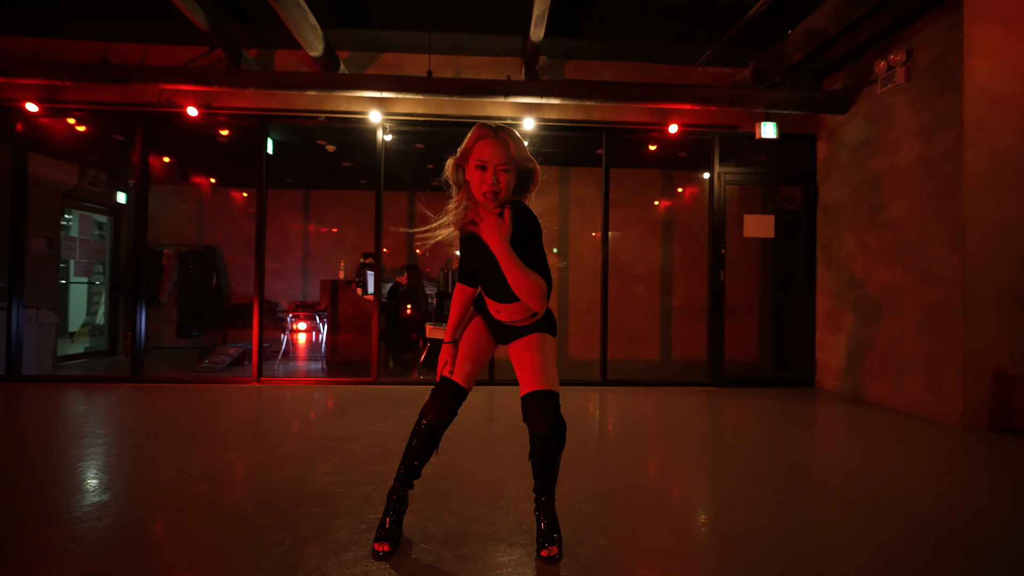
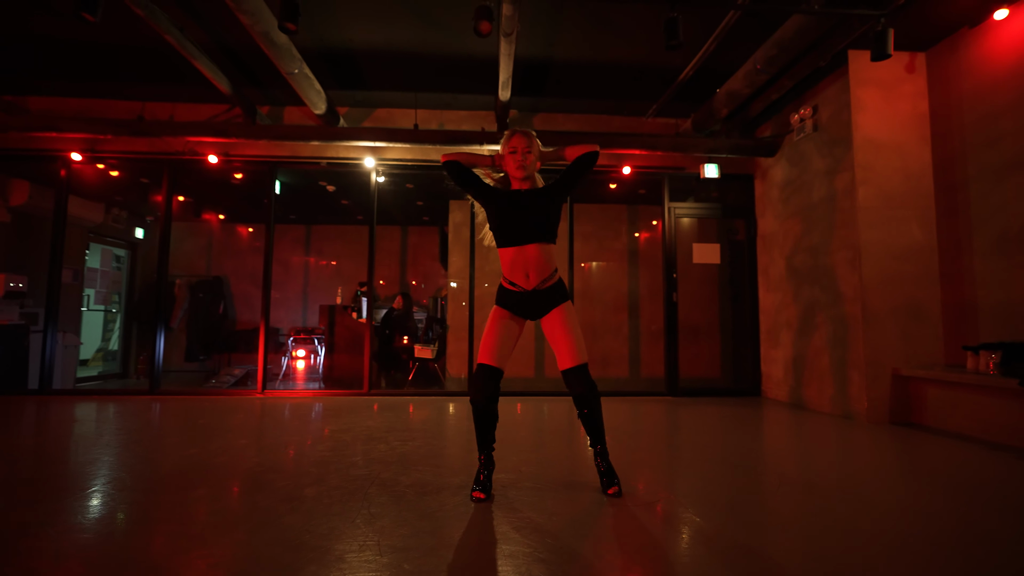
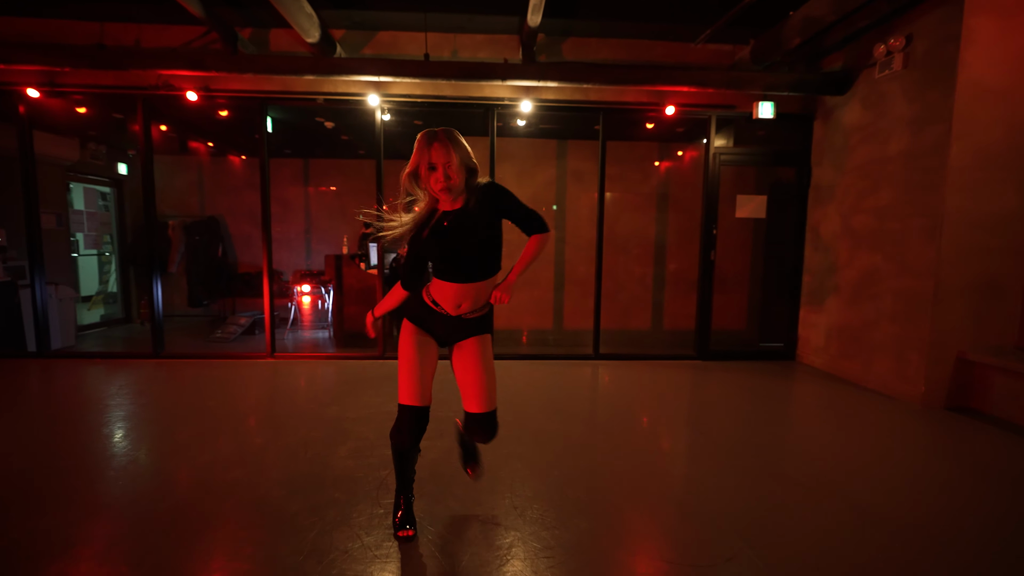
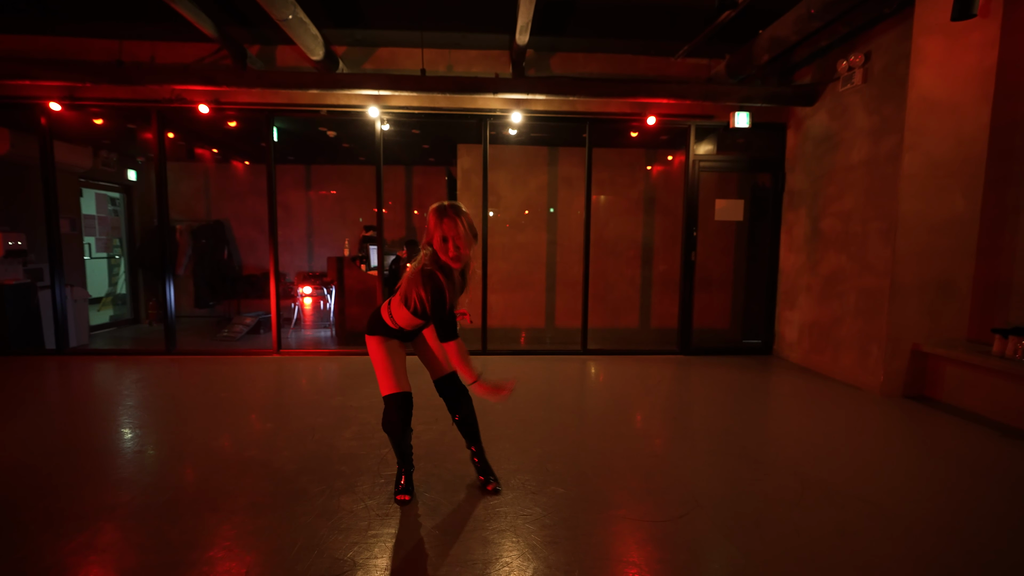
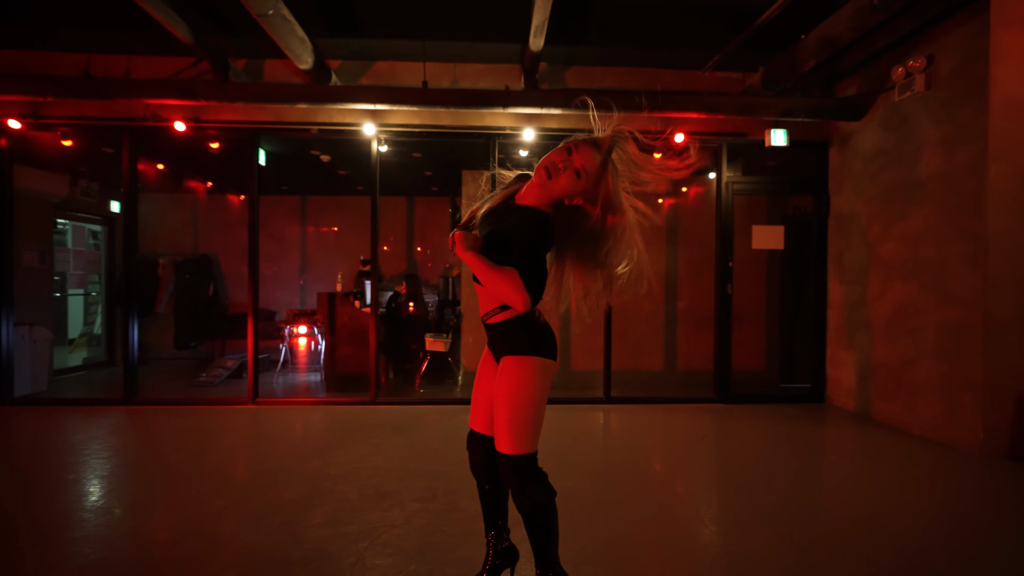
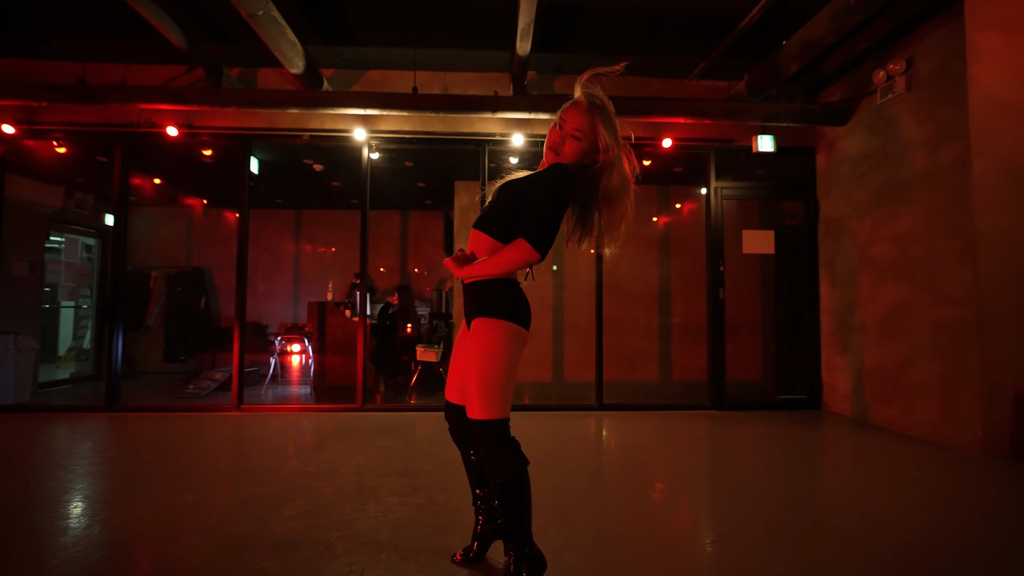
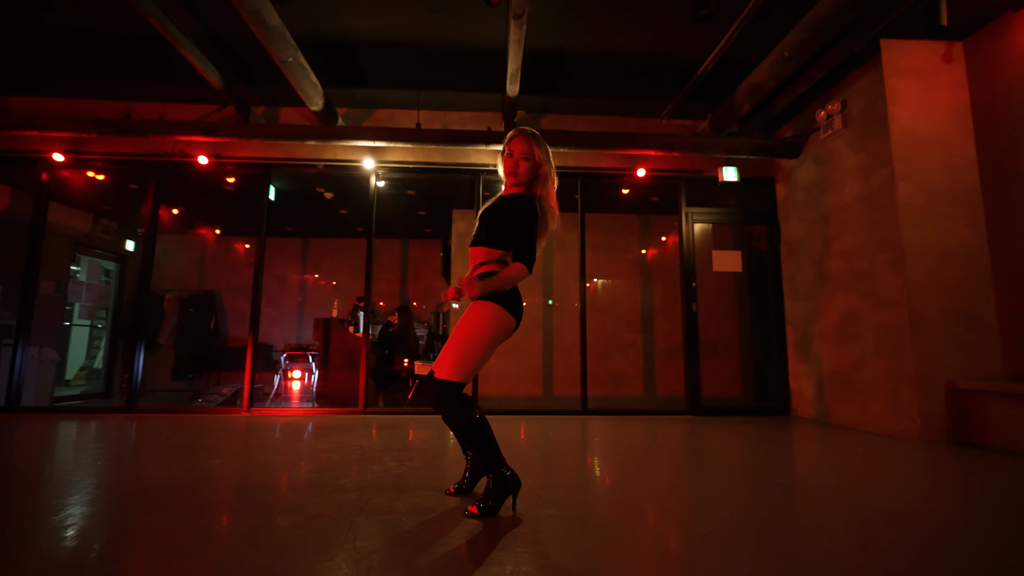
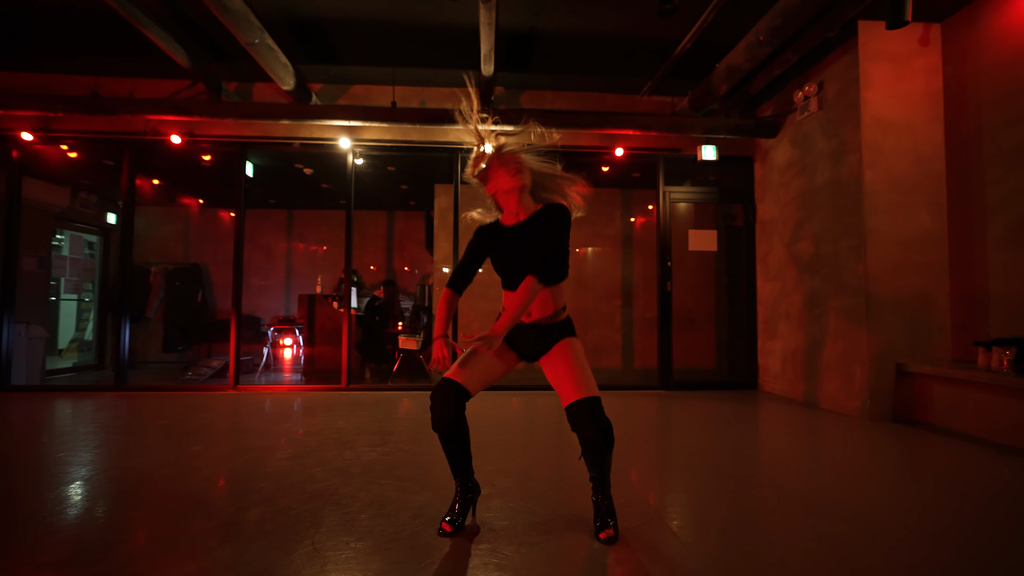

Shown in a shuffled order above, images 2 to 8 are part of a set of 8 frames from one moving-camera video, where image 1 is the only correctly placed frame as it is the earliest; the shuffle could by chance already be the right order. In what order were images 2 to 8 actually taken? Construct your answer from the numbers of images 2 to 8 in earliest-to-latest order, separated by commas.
4, 3, 5, 6, 7, 2, 8
